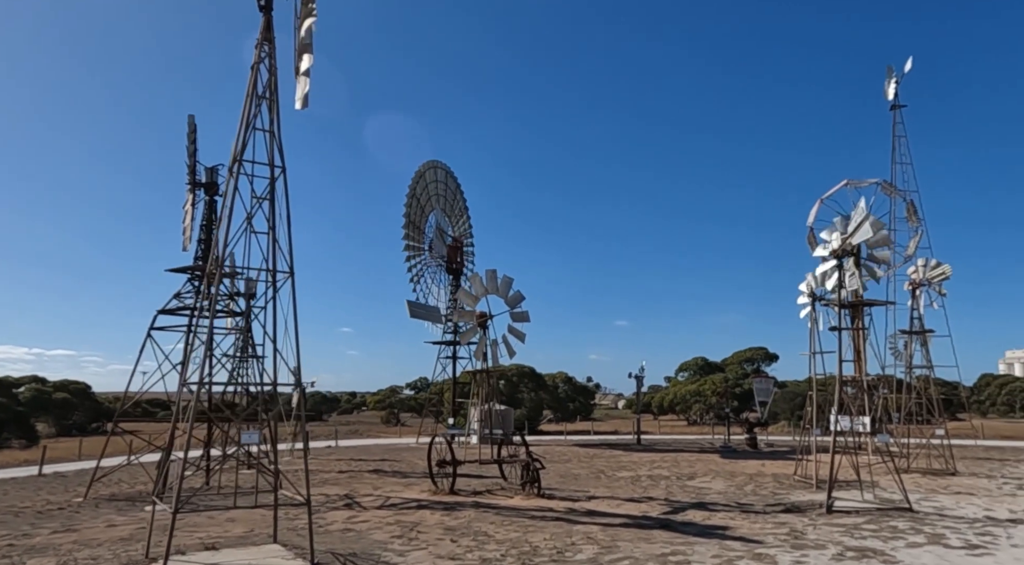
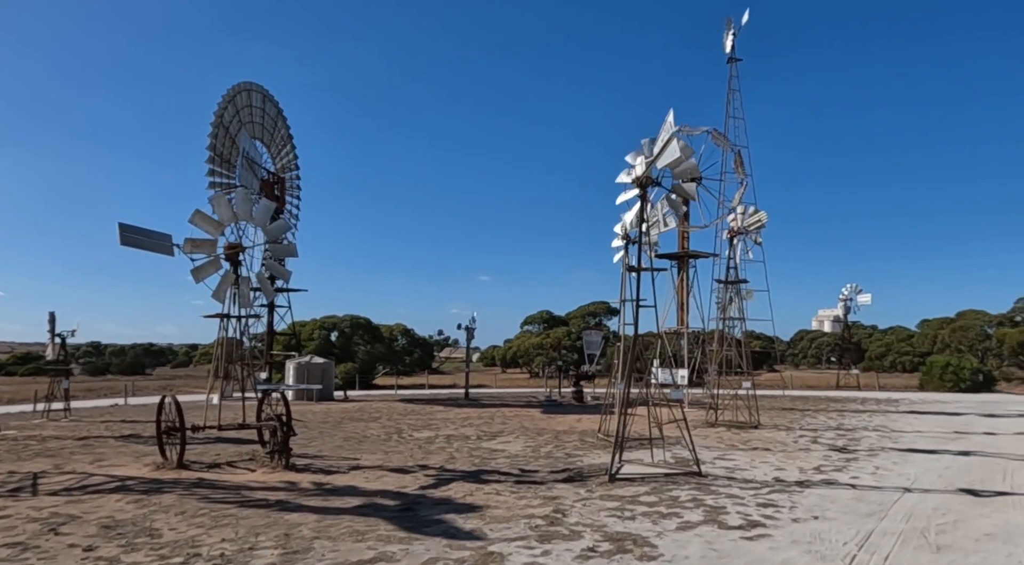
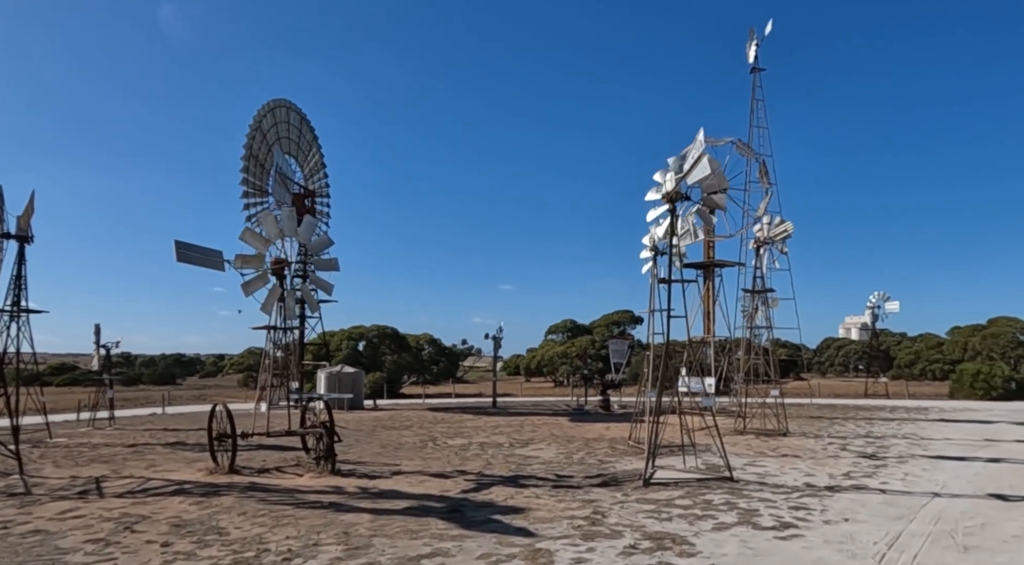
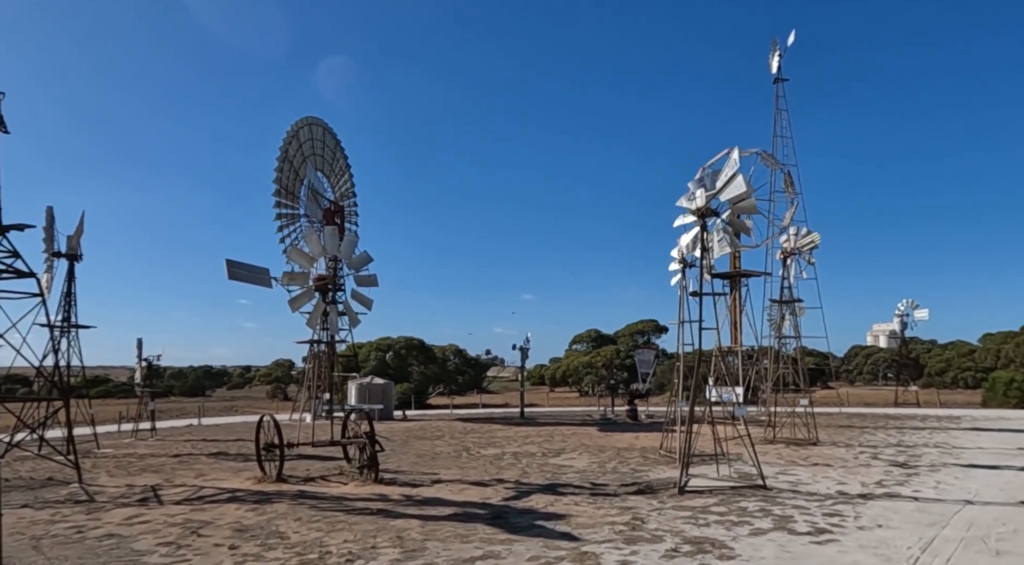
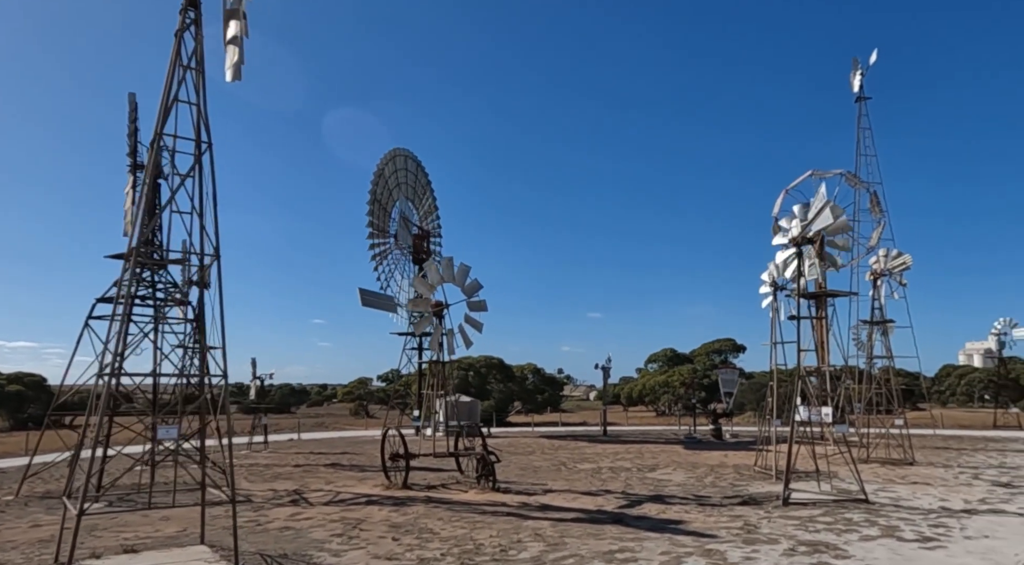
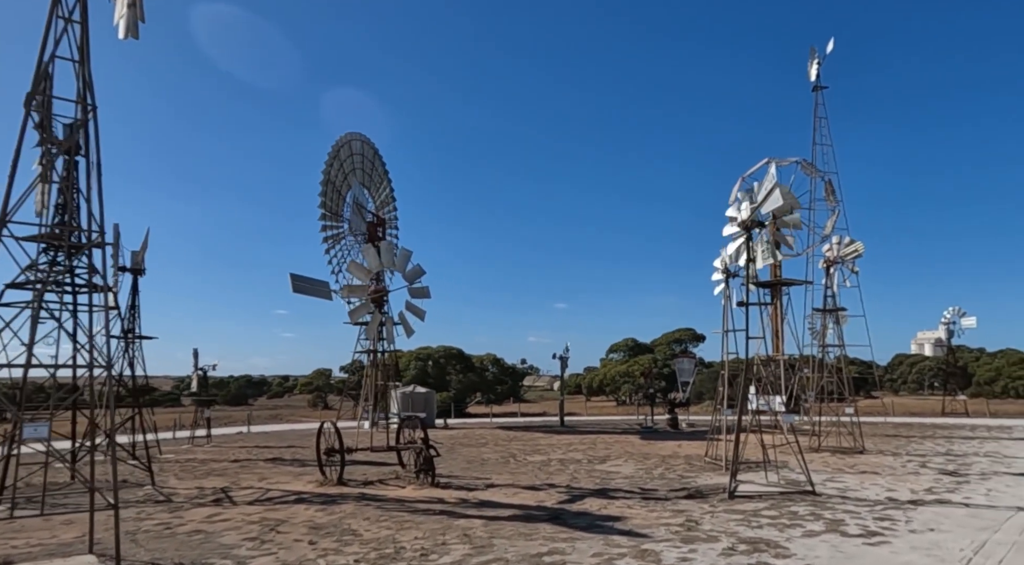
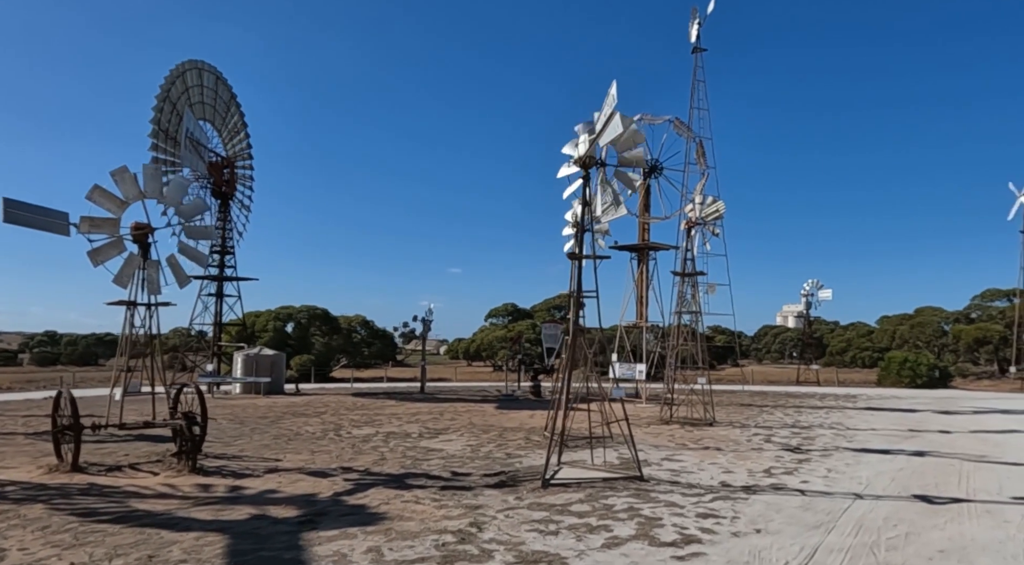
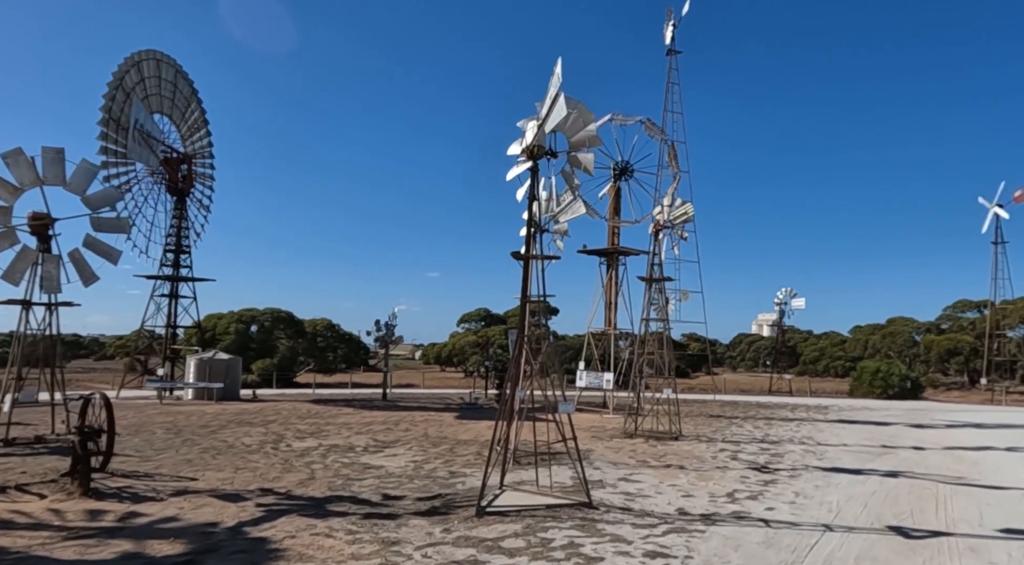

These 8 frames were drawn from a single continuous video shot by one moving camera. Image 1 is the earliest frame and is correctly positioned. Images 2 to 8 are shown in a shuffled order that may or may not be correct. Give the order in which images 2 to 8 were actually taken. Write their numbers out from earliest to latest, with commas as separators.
5, 6, 4, 3, 2, 7, 8
